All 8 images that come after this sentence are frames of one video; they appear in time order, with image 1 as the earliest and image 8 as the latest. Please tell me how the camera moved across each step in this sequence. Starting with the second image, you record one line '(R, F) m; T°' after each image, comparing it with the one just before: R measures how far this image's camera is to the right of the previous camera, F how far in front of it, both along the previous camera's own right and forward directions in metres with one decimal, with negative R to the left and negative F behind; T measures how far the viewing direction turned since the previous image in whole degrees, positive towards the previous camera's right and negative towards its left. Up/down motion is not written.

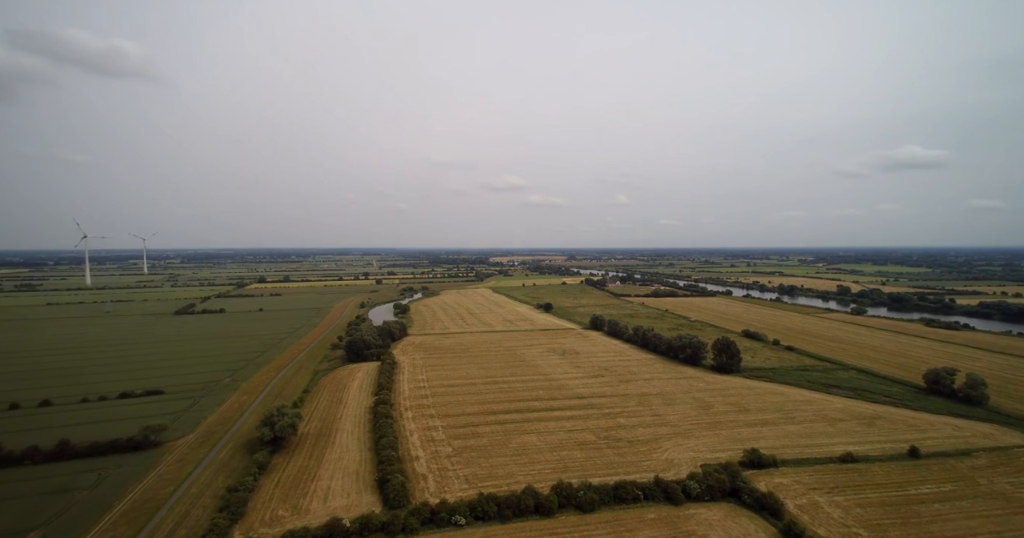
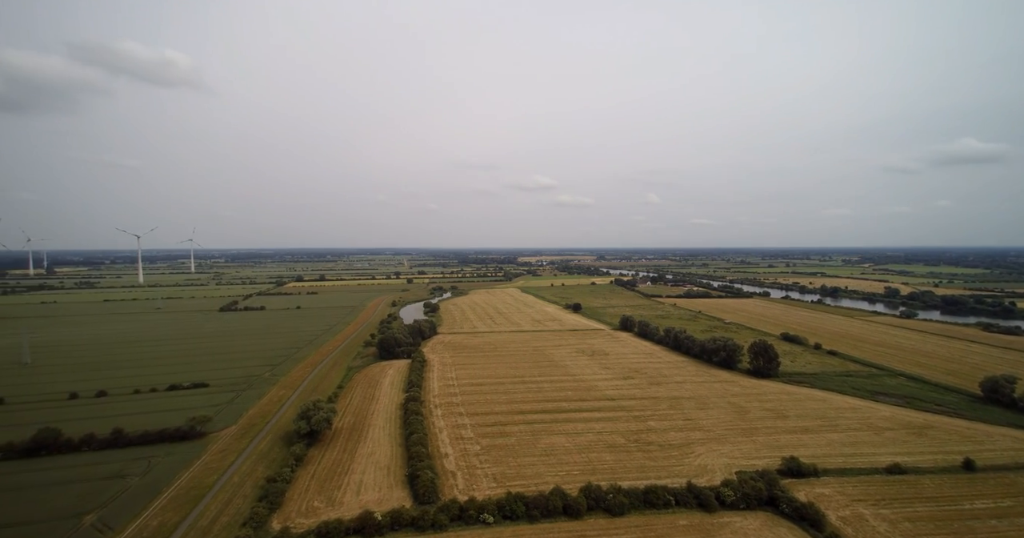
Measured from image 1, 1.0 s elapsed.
(0.0, +0.4) m; -3°
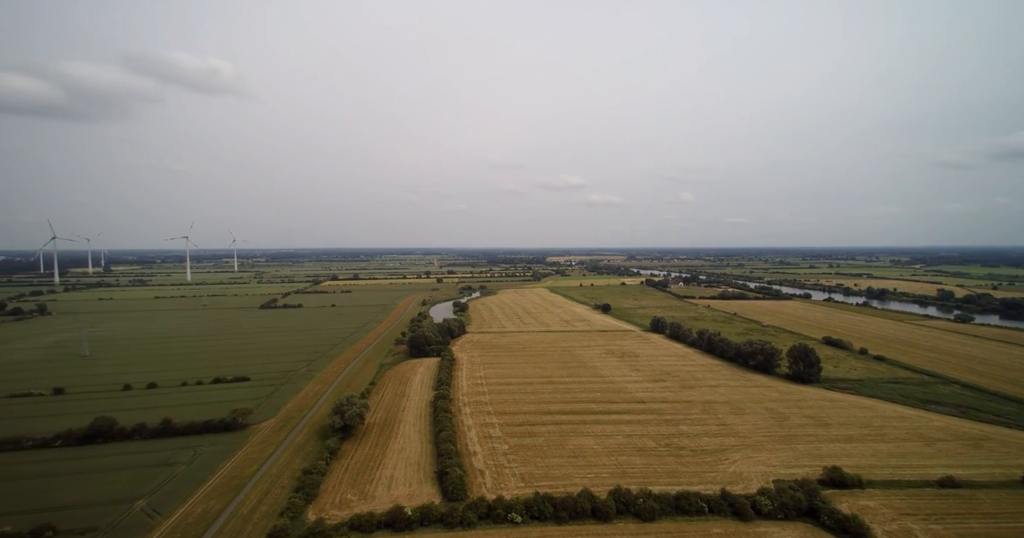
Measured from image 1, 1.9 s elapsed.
(0.0, +0.5) m; -3°
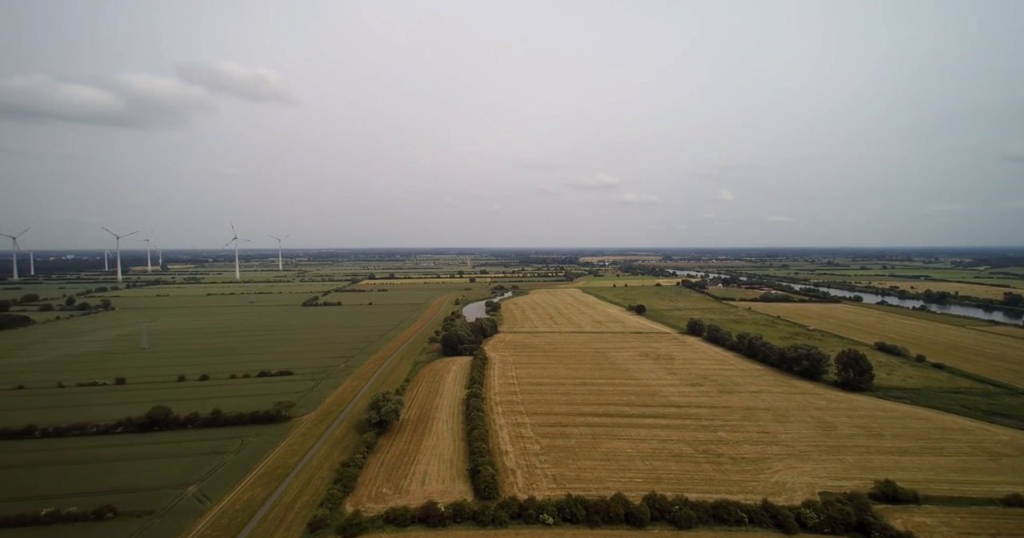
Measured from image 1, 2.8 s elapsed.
(0.0, +0.6) m; -3°
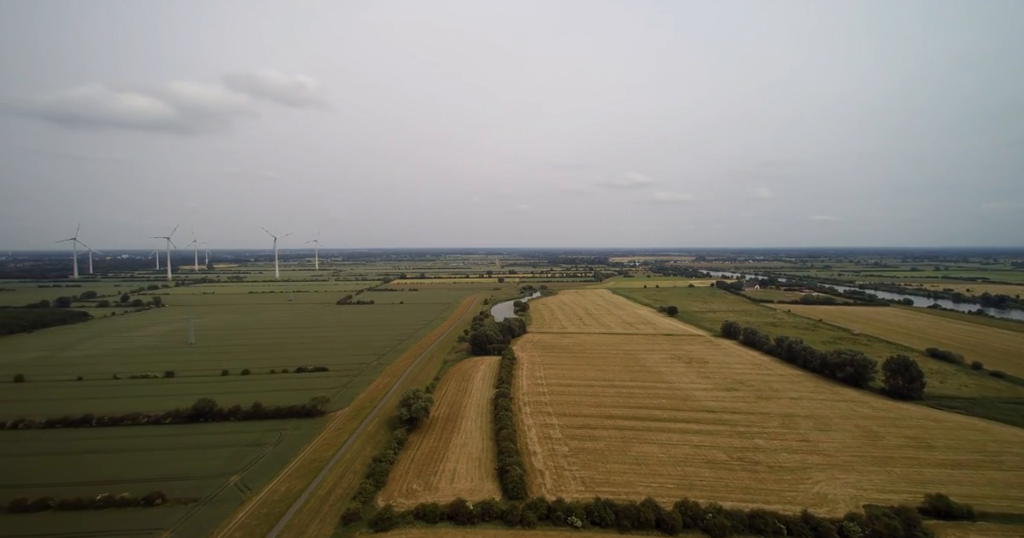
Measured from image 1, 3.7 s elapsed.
(0.0, +0.5) m; -3°
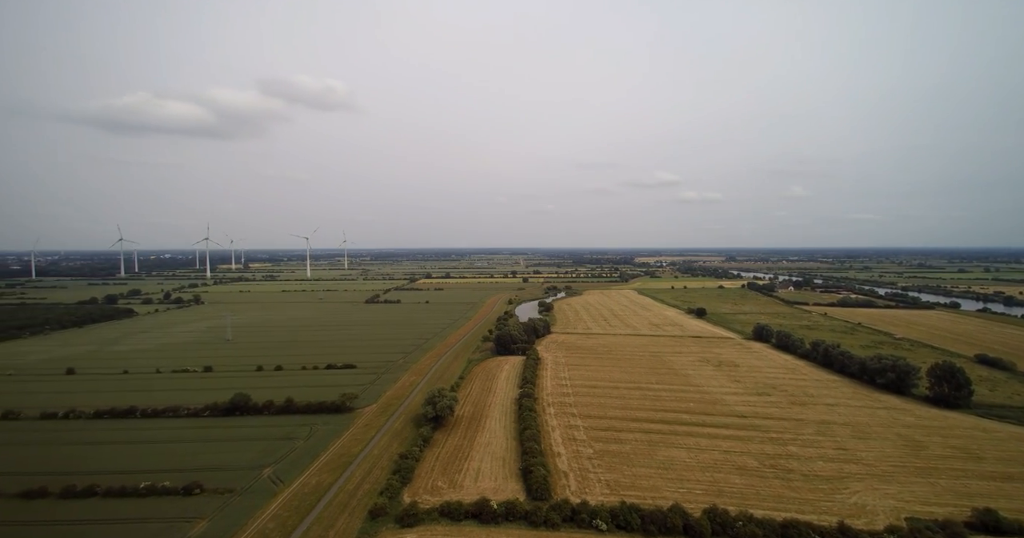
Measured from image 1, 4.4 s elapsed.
(0.0, +0.4) m; -3°
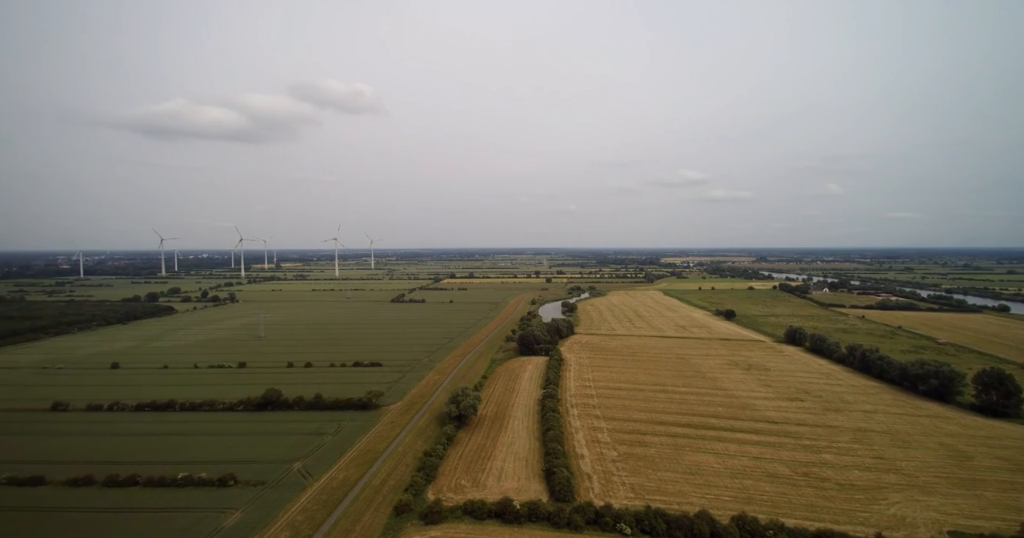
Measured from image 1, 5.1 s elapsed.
(0.0, +0.4) m; -3°
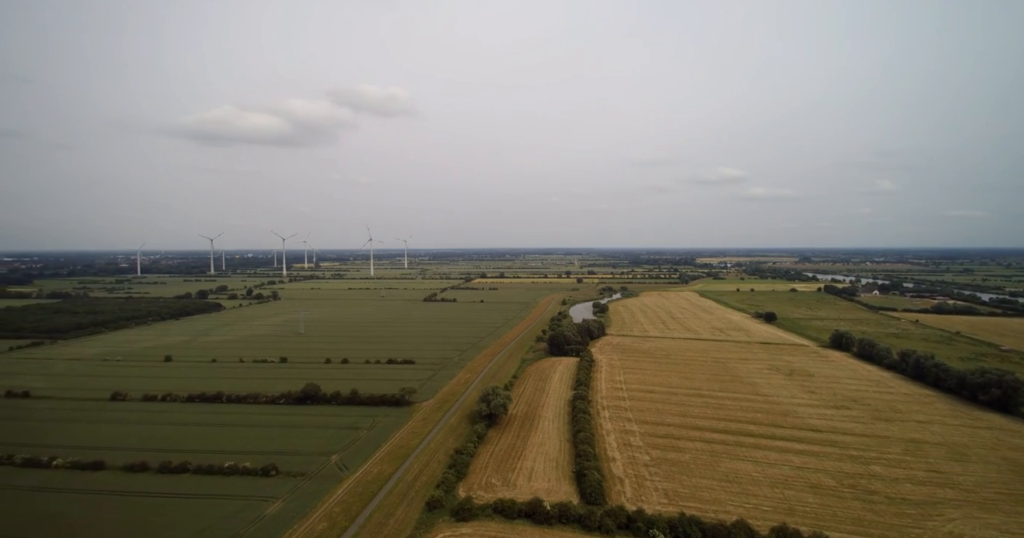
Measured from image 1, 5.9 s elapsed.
(-0.1, +0.4) m; -3°
